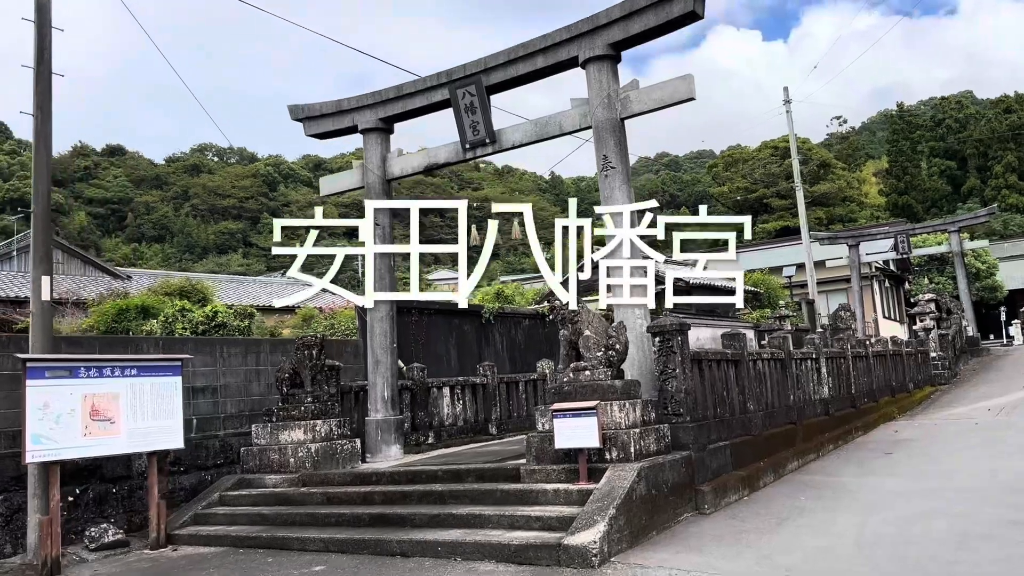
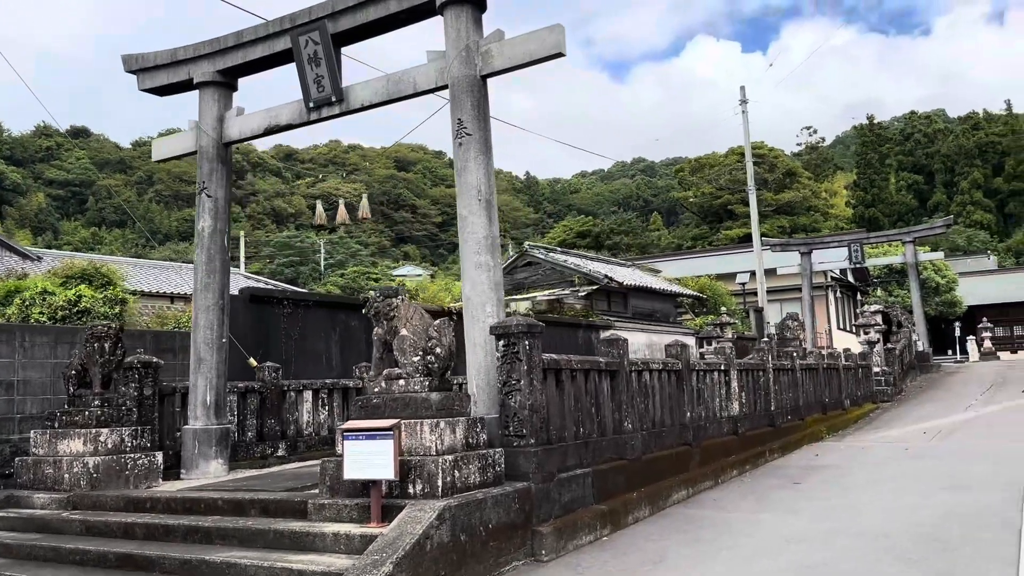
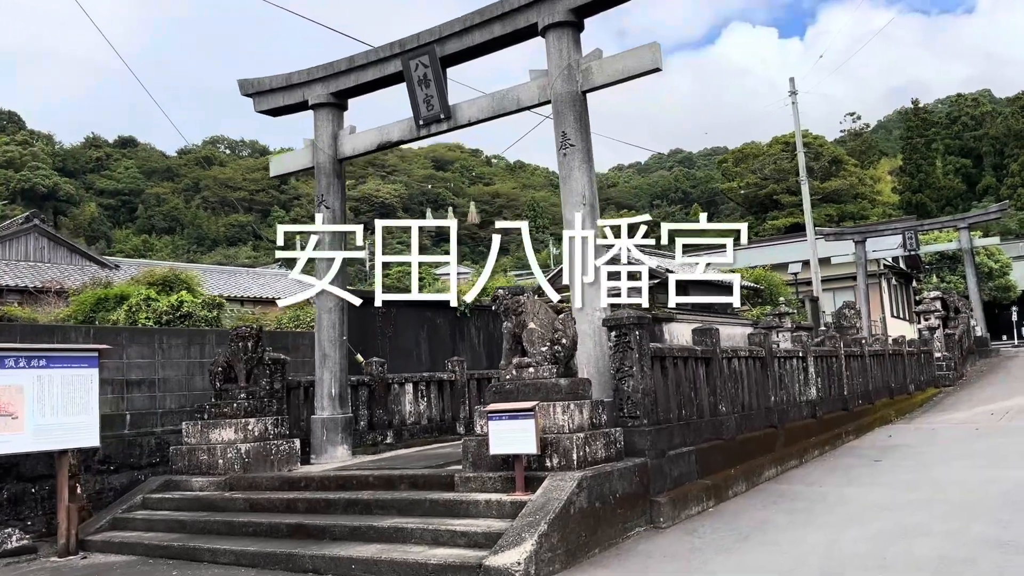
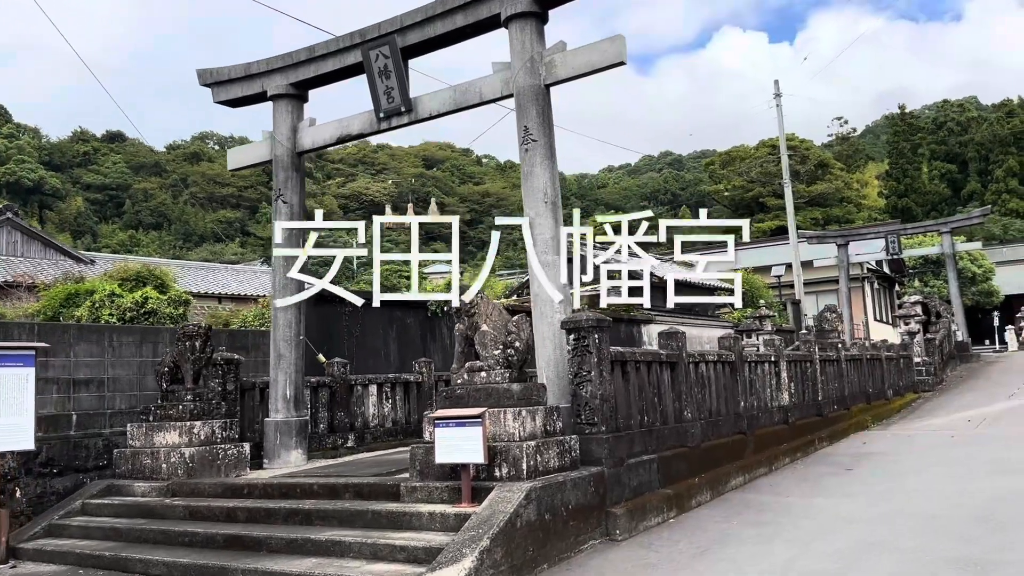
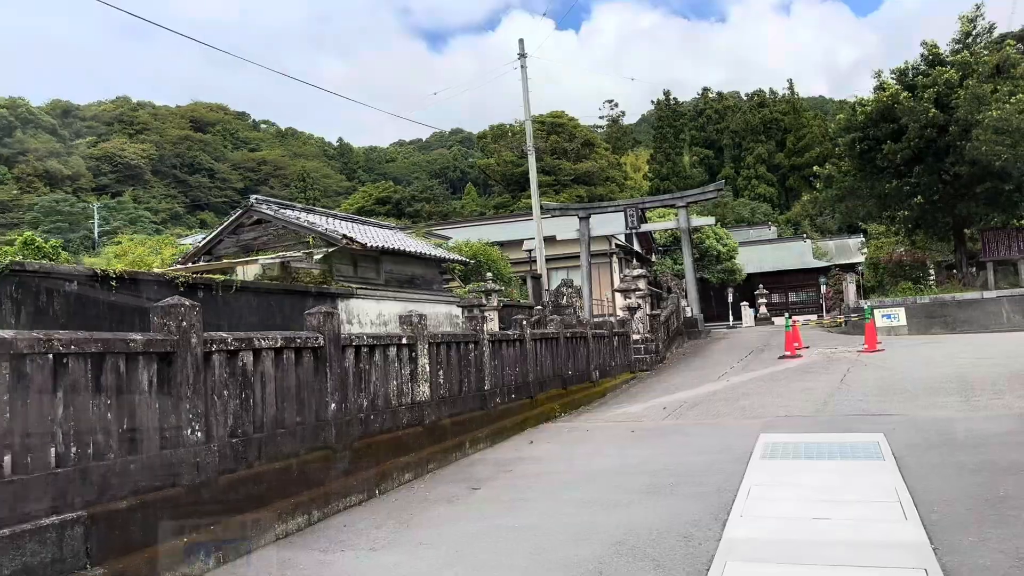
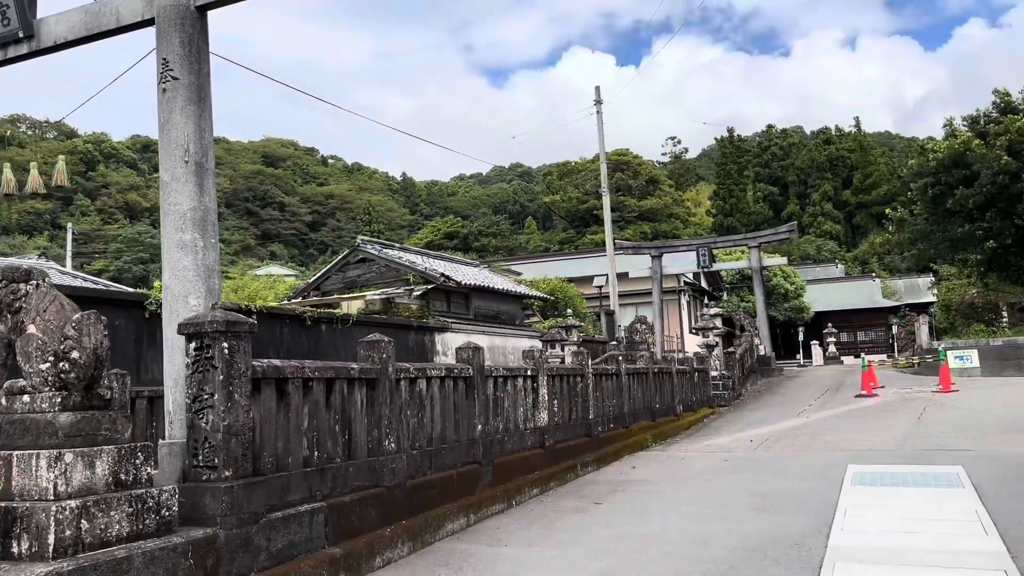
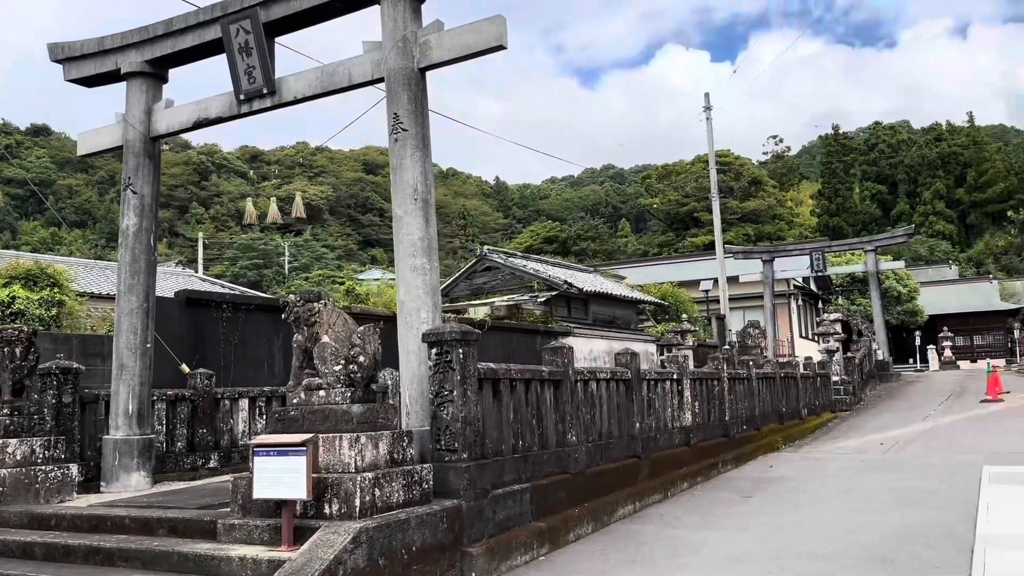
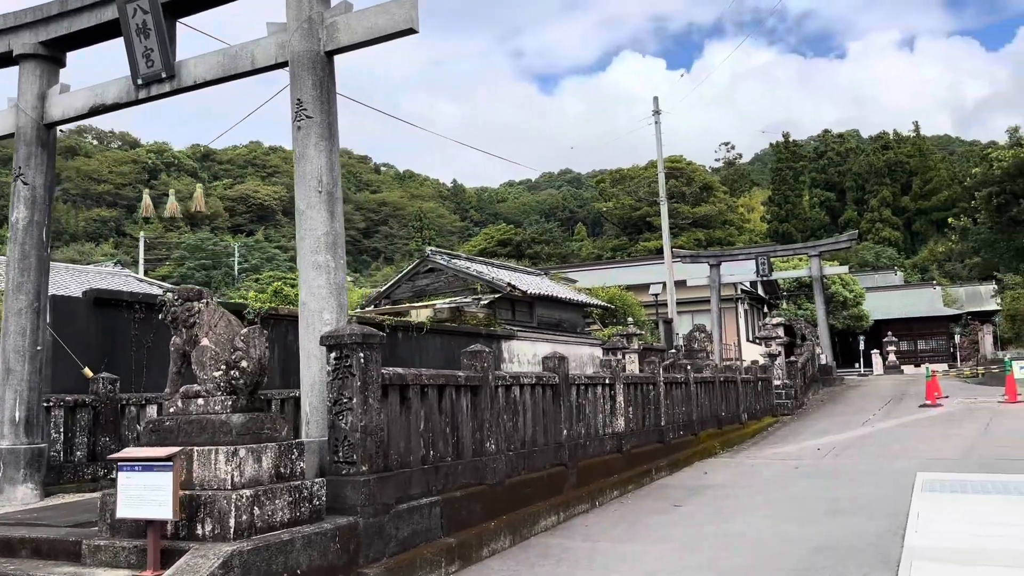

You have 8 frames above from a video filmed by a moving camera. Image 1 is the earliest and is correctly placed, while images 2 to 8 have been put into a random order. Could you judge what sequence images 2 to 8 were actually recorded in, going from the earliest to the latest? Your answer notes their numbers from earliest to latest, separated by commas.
3, 4, 2, 7, 8, 6, 5
